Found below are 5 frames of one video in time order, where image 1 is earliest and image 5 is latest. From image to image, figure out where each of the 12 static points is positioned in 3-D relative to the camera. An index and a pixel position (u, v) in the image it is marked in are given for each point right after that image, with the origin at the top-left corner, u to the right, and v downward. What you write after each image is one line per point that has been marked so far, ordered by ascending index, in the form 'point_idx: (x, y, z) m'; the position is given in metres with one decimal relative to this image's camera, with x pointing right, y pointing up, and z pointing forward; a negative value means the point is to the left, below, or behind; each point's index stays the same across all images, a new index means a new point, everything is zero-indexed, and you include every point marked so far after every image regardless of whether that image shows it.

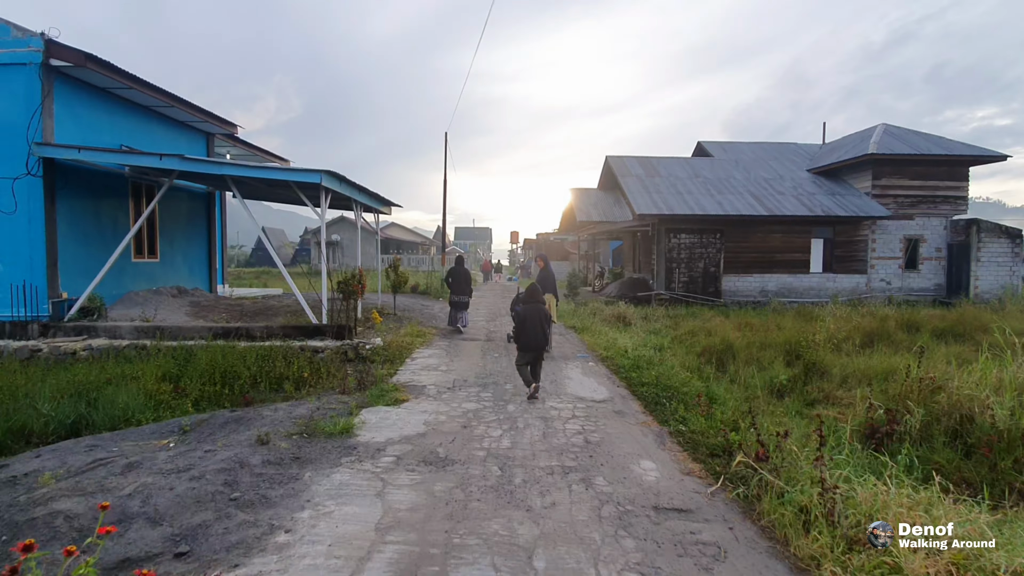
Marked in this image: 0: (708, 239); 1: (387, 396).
0: (+6.2, +1.6, +17.4) m
1: (-1.2, -1.0, +5.2) m
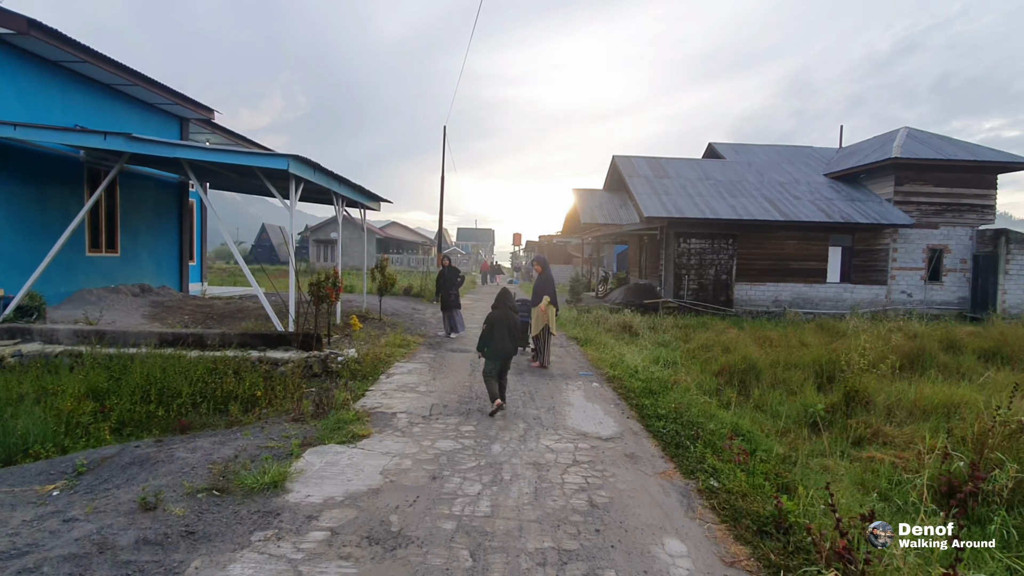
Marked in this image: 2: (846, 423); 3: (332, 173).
0: (+6.1, +1.3, +16.3) m
1: (-1.3, -1.1, +4.2) m
2: (+3.5, -1.4, +5.8) m
3: (-2.6, +1.6, +7.8) m
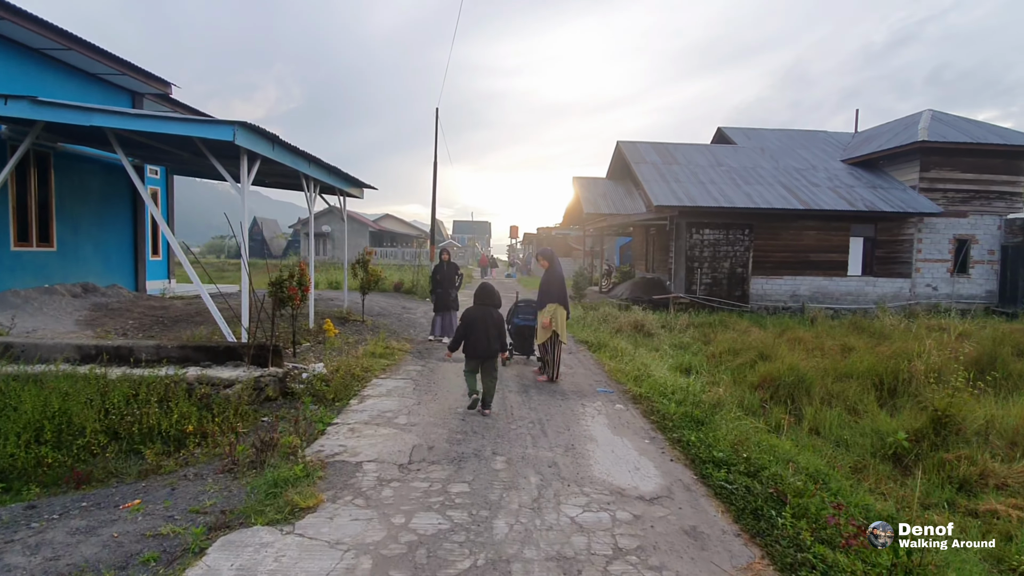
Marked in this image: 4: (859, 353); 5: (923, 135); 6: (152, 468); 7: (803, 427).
0: (+6.1, +1.5, +15.1) m
1: (-1.2, -1.1, +2.9) m
2: (+3.6, -1.4, +4.6) m
3: (-2.6, +1.7, +6.5) m
4: (+5.1, -1.0, +8.1) m
5: (+12.2, +4.5, +16.3) m
6: (-2.5, -1.3, +3.8) m
7: (+3.0, -1.4, +5.6) m
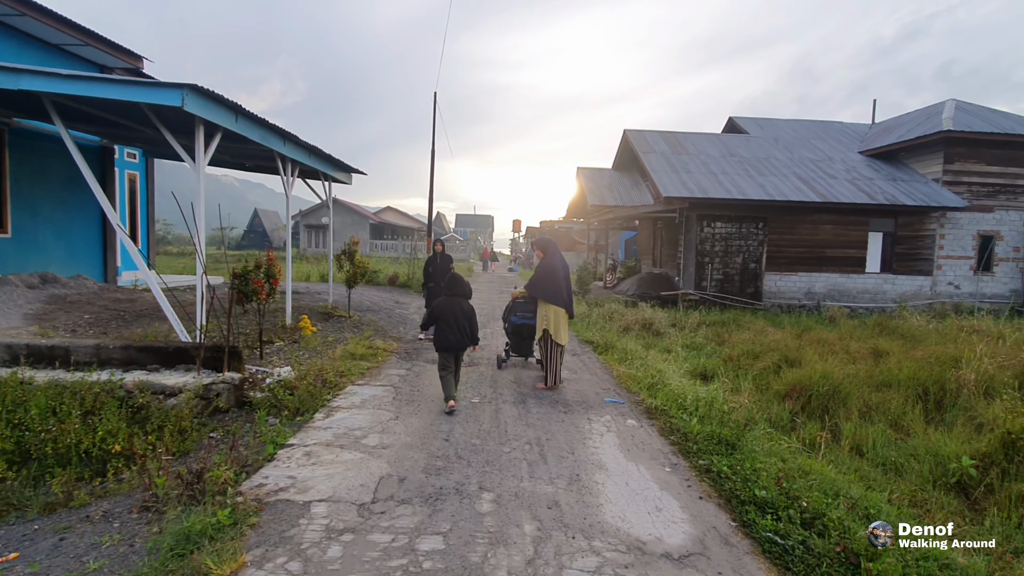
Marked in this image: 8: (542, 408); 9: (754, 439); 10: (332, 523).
0: (+6.1, +1.5, +14.3) m
1: (-1.3, -1.1, +2.2) m
2: (+3.5, -1.4, +3.8) m
3: (-2.6, +1.7, +5.7) m
4: (+5.1, -0.9, +7.3) m
5: (+12.3, +4.6, +15.4) m
6: (-2.6, -1.2, +3.1) m
7: (+2.9, -1.4, +4.9) m
8: (+0.3, -1.0, +4.8) m
9: (+1.8, -1.1, +4.1) m
10: (-0.9, -1.1, +2.6) m
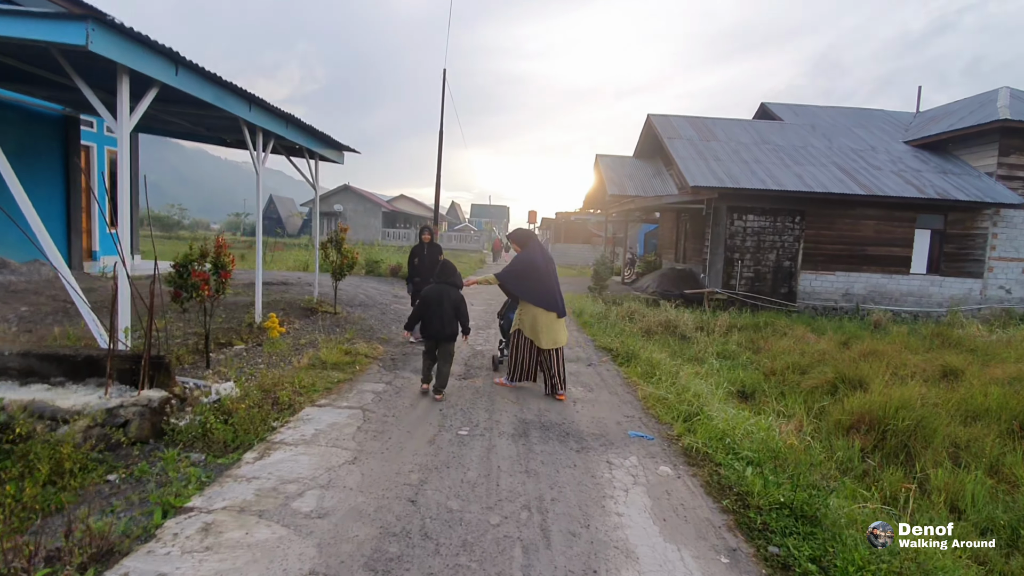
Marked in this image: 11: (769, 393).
0: (+6.4, +1.5, +13.0) m
1: (-1.4, -1.1, +1.2) m
2: (+3.5, -1.5, +2.7) m
3: (-2.5, +1.8, +4.7) m
4: (+5.2, -1.0, +6.2) m
5: (+12.7, +4.5, +14.0) m
6: (-2.6, -1.2, +2.1) m
7: (+2.9, -1.5, +3.7) m
8: (+0.3, -1.1, +3.8) m
9: (+1.8, -1.2, +3.0) m
10: (-0.9, -1.1, +1.6) m
11: (+2.7, -1.1, +5.7) m
